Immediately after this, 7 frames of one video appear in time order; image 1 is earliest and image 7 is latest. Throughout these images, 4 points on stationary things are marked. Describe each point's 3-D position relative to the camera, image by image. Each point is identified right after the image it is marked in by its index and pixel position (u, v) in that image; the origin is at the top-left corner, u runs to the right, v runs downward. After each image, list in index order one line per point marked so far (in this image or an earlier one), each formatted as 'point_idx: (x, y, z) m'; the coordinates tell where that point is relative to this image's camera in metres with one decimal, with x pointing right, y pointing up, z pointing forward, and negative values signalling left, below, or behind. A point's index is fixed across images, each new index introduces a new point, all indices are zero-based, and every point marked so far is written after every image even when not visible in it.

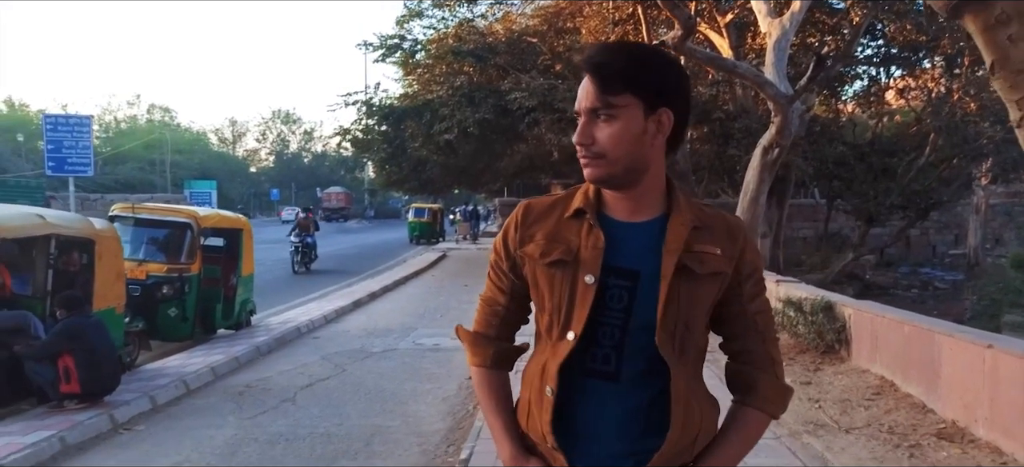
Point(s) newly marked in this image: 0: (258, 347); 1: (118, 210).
0: (-2.8, -1.3, +10.0) m
1: (-4.6, +0.3, +10.4) m
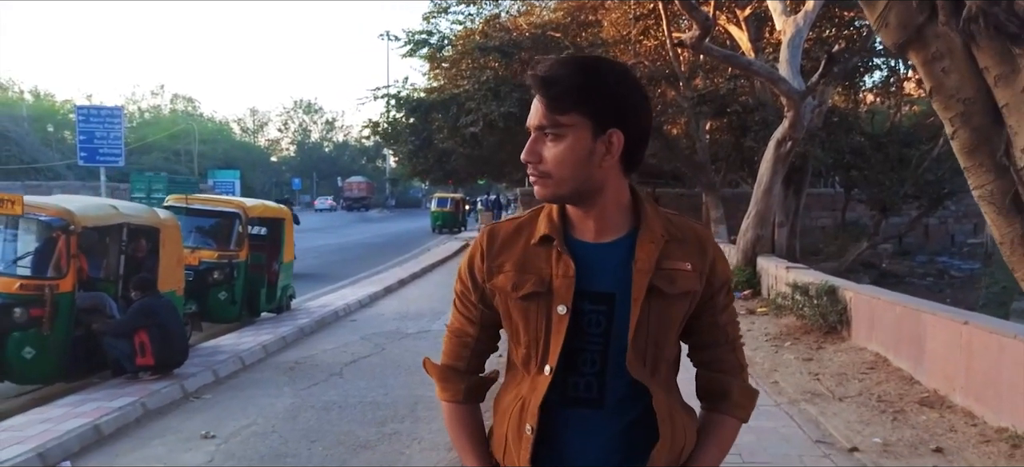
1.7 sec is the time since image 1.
0: (-2.5, -1.1, +10.8) m
1: (-4.3, +0.4, +11.2) m
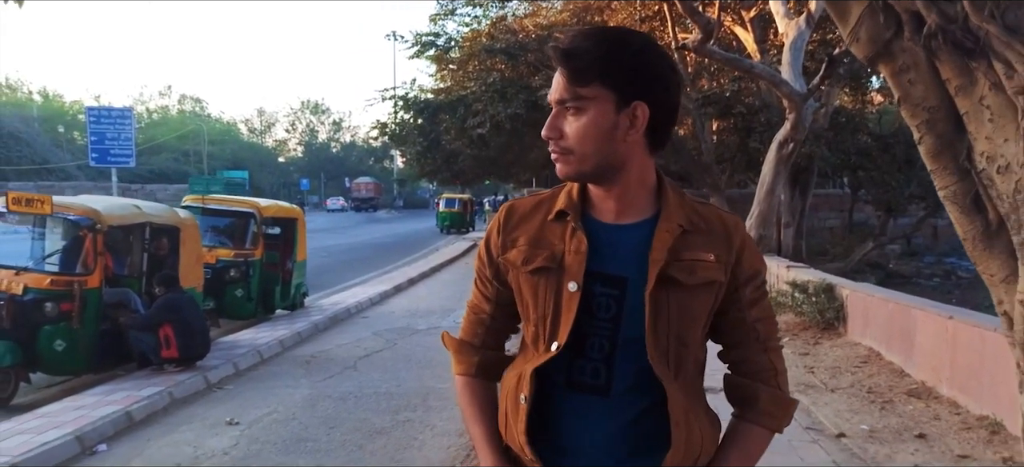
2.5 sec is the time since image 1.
0: (-2.4, -1.1, +11.2) m
1: (-4.2, +0.4, +11.6) m
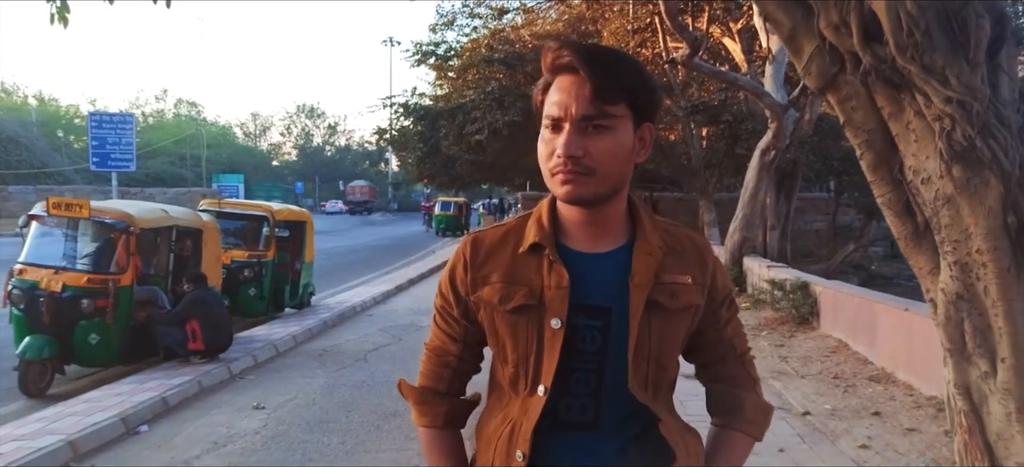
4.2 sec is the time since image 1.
0: (-2.5, -1.2, +11.8) m
1: (-4.2, +0.4, +12.3) m
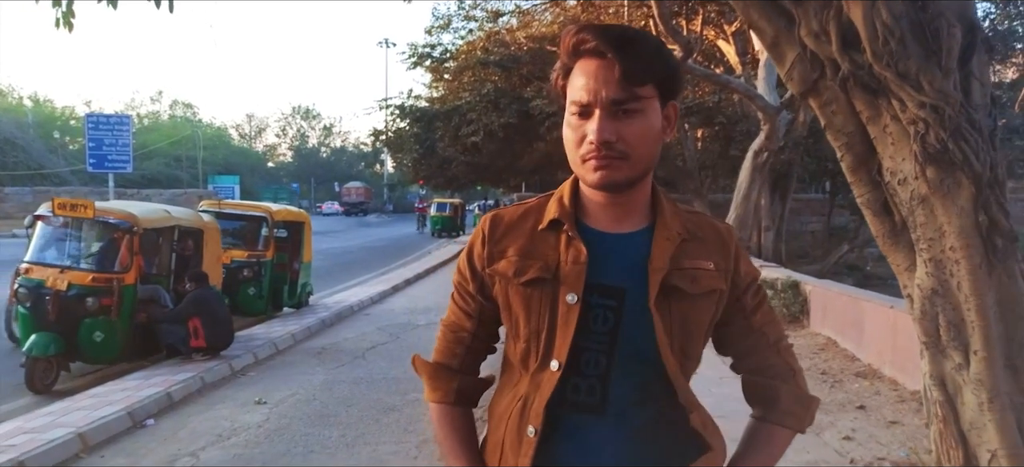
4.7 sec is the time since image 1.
0: (-2.5, -1.2, +12.0) m
1: (-4.3, +0.4, +12.4) m
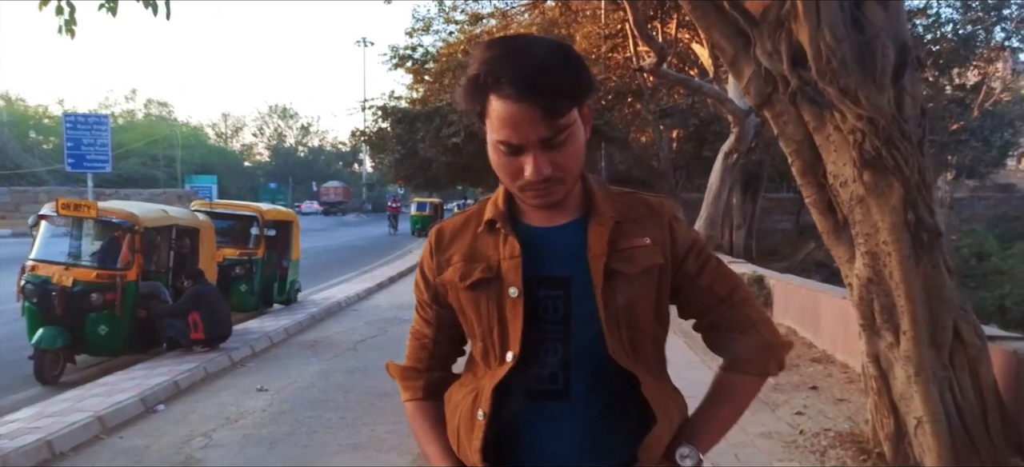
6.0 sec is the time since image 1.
0: (-2.8, -1.1, +12.5) m
1: (-4.5, +0.4, +12.9) m
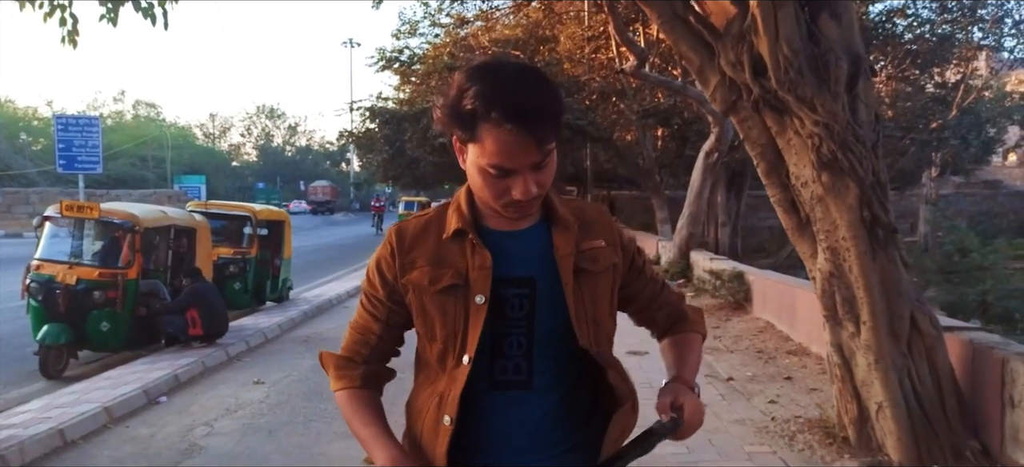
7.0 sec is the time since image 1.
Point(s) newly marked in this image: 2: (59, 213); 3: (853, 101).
0: (-2.9, -1.1, +12.8) m
1: (-4.7, +0.4, +13.2) m
2: (-4.7, +0.2, +9.3) m
3: (+2.0, +0.8, +5.2) m
